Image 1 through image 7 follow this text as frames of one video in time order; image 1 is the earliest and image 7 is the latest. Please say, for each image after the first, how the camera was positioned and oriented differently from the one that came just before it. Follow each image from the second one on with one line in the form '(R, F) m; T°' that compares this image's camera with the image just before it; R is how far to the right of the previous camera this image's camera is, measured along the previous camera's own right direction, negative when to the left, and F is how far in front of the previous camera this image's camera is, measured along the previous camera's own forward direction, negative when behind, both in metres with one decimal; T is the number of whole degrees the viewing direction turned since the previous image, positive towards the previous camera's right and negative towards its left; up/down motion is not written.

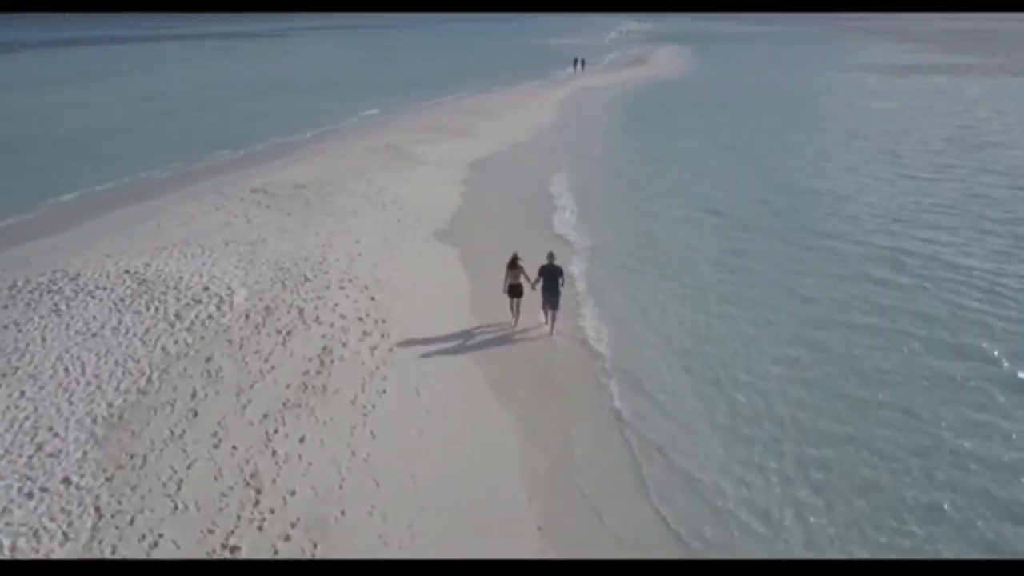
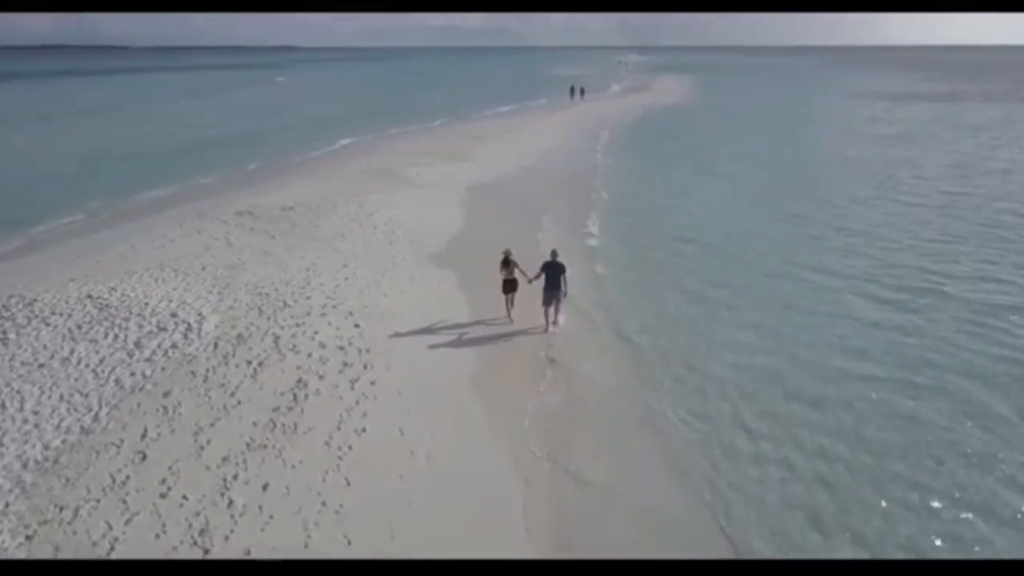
(+0.1, +1.2) m; 0°
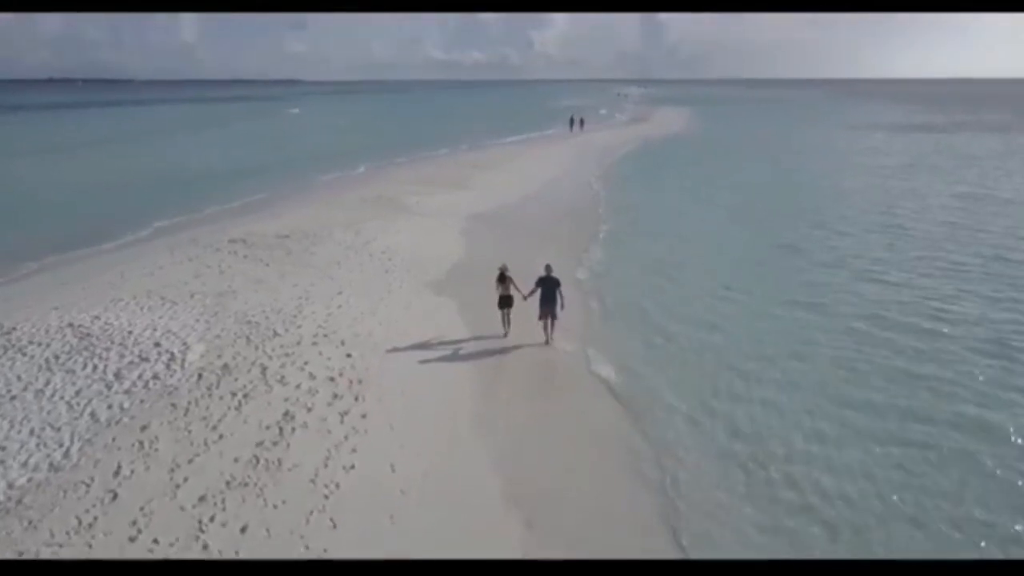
(0.0, +0.5) m; 0°
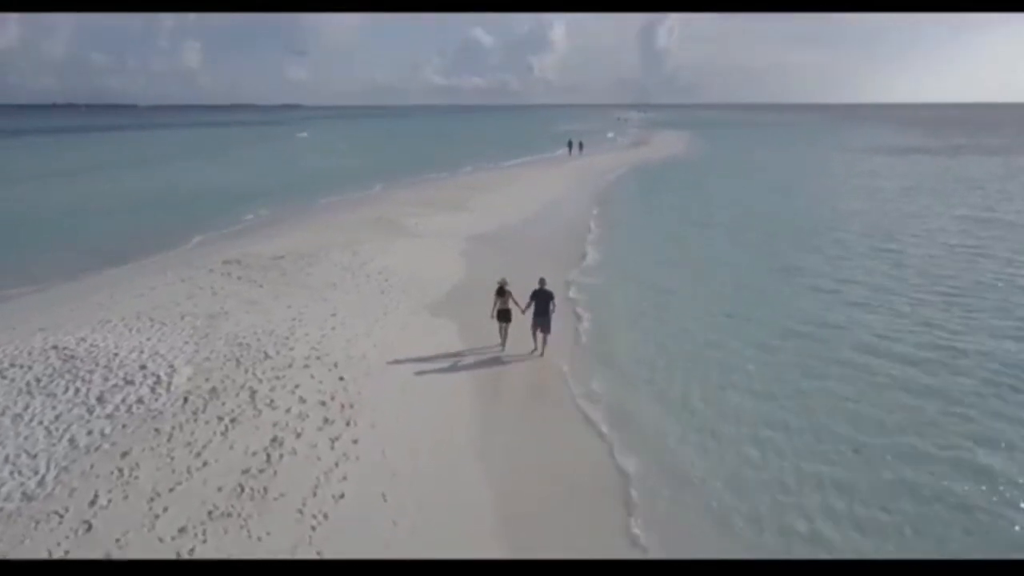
(0.0, +0.4) m; 0°
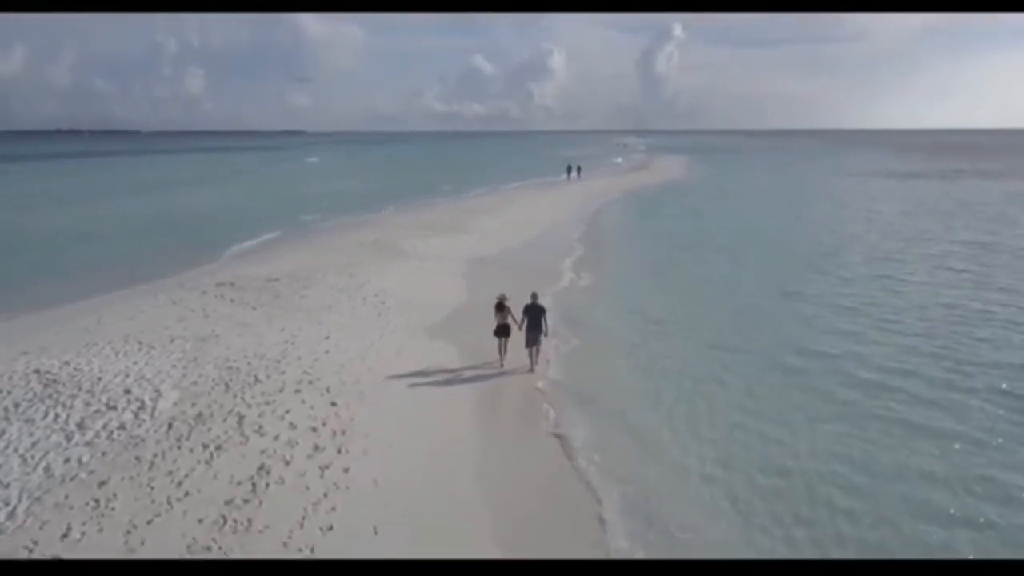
(0.0, +0.4) m; 0°
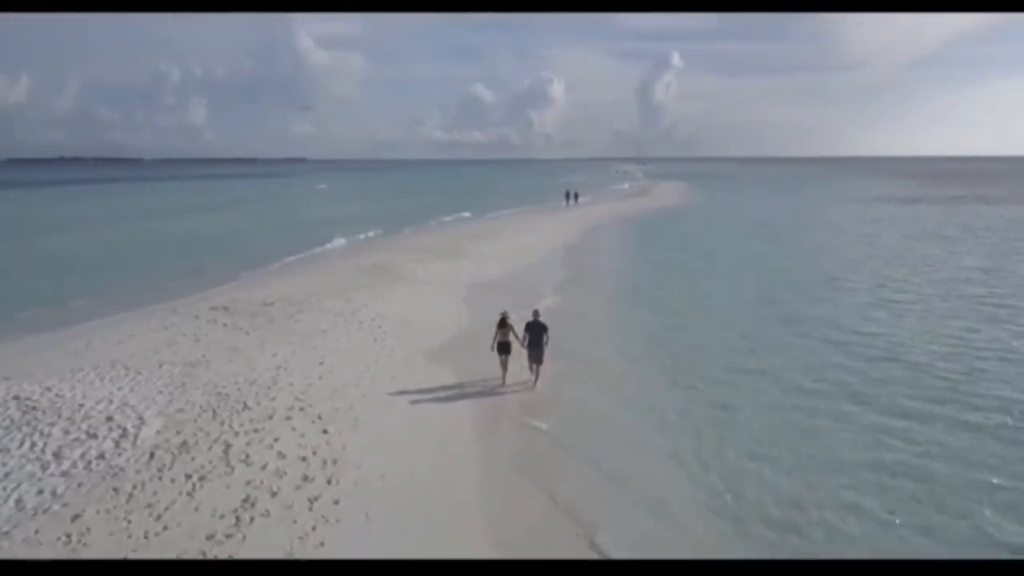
(0.0, +0.4) m; 0°
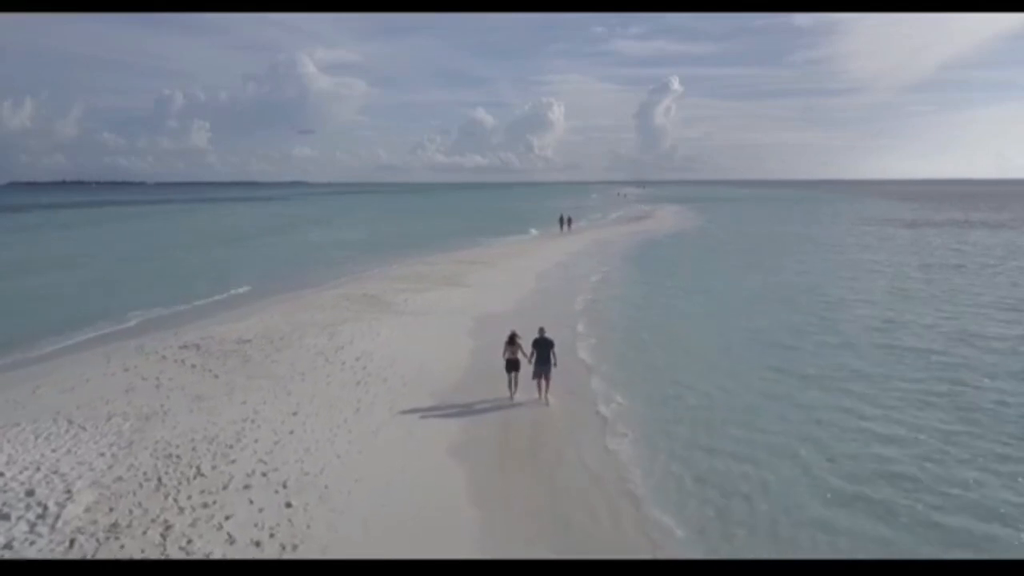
(0.0, +1.6) m; 0°
